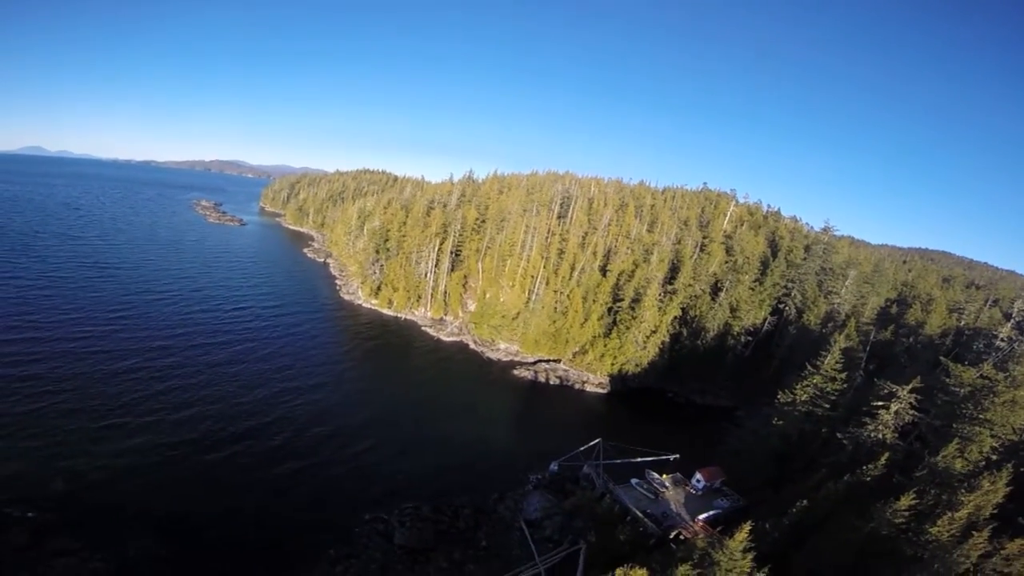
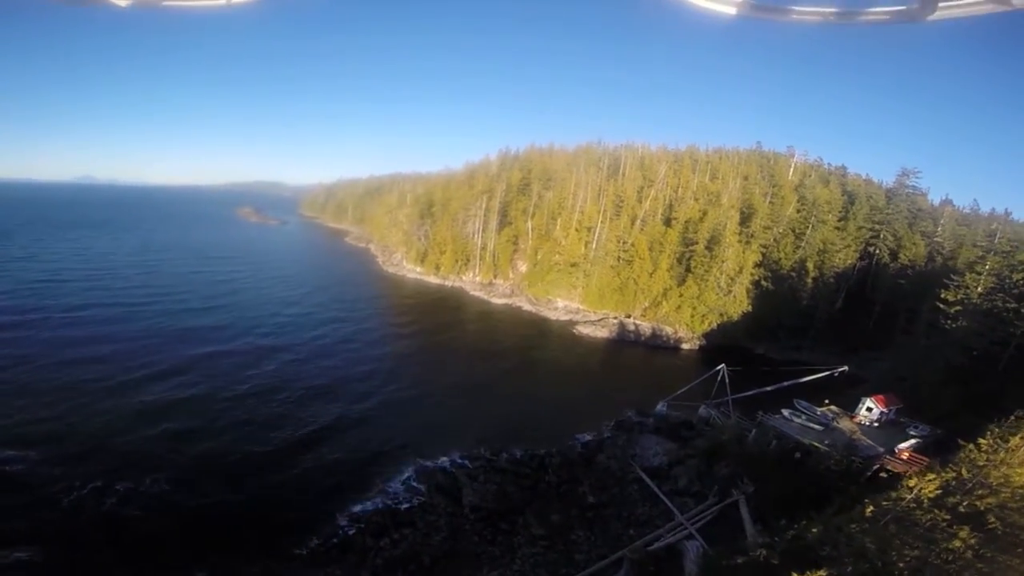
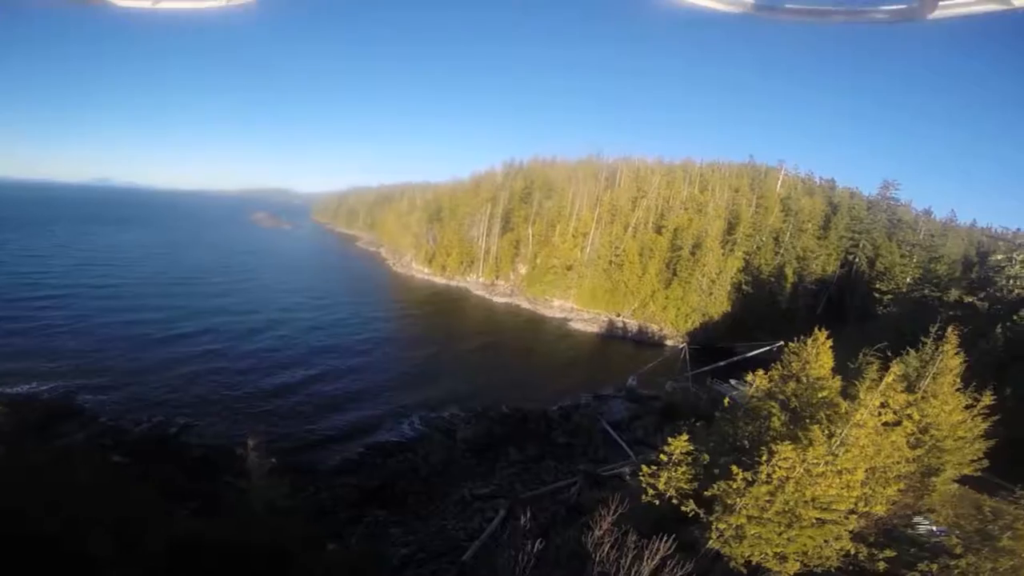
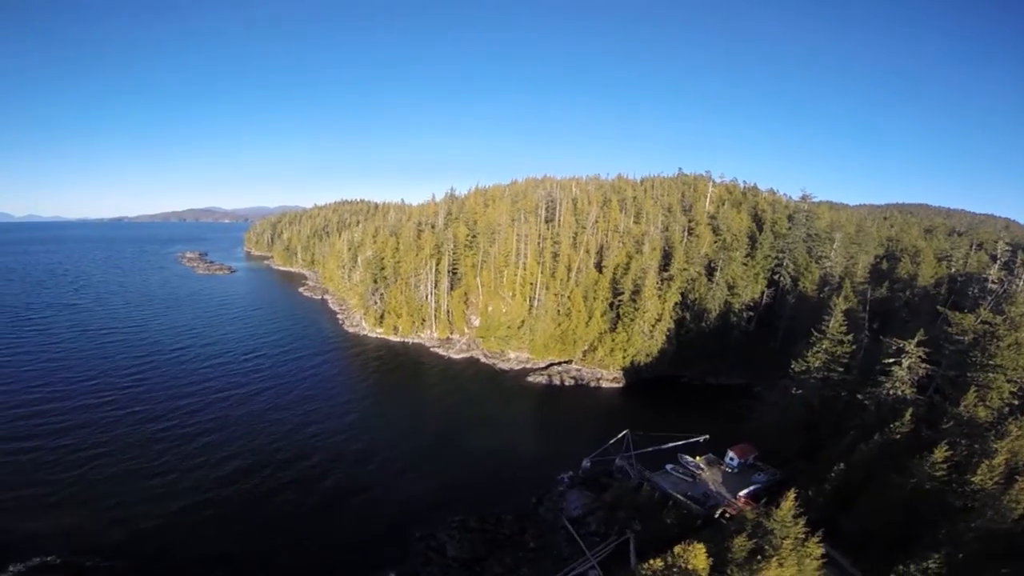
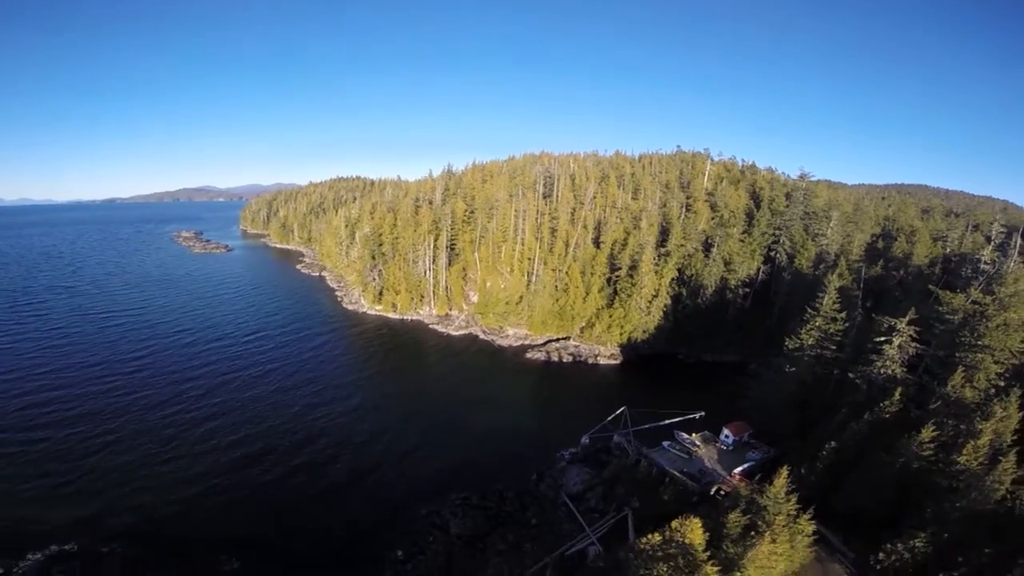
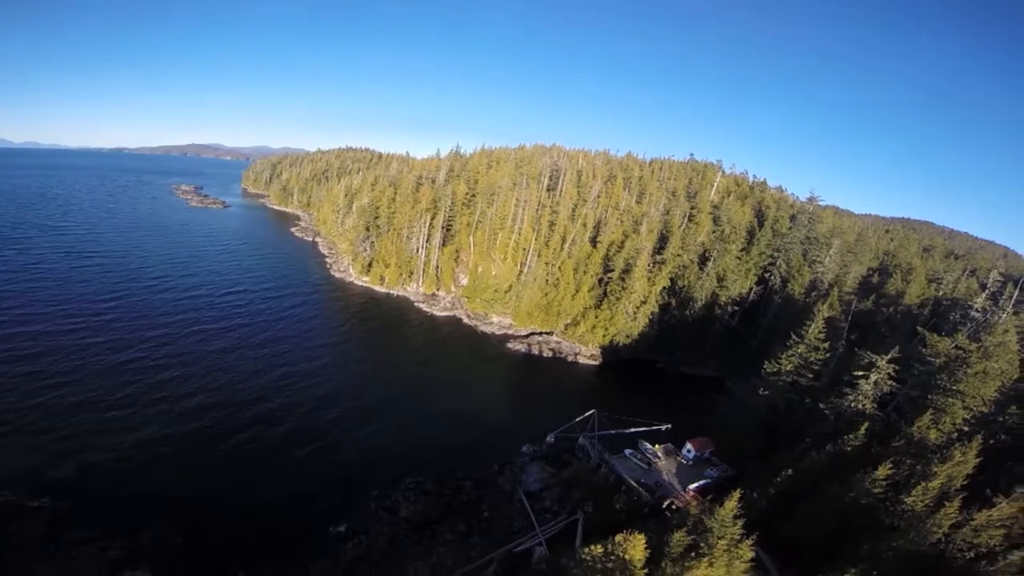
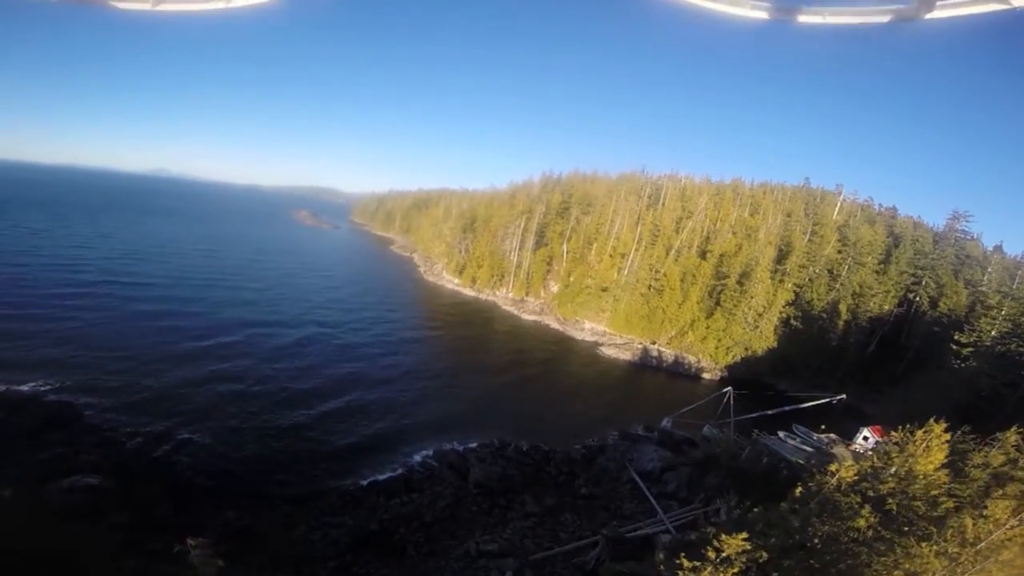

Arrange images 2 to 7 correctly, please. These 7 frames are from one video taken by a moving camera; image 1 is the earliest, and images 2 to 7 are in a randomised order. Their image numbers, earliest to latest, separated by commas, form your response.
6, 4, 5, 3, 7, 2
